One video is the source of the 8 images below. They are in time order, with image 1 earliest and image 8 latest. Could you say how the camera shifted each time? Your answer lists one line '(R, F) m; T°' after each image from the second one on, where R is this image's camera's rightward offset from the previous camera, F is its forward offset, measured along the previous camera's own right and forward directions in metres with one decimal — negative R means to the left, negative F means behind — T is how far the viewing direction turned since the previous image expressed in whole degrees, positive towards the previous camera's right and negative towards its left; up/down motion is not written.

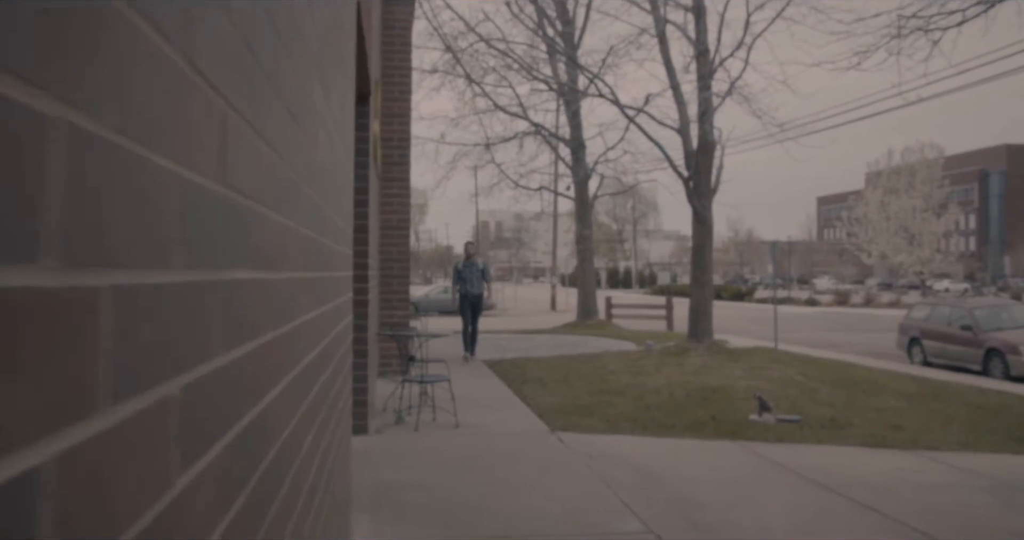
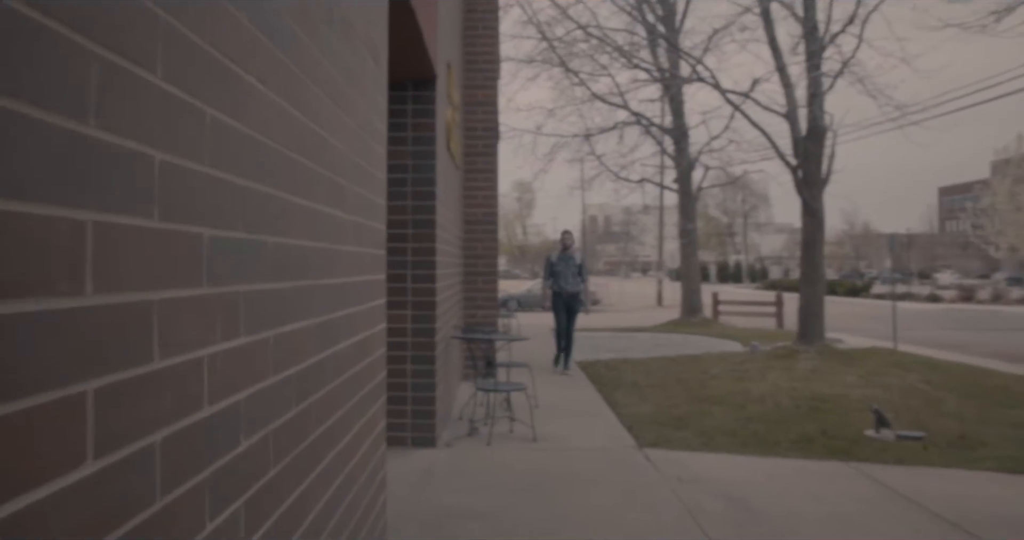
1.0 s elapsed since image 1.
(+0.2, +0.7) m; -6°
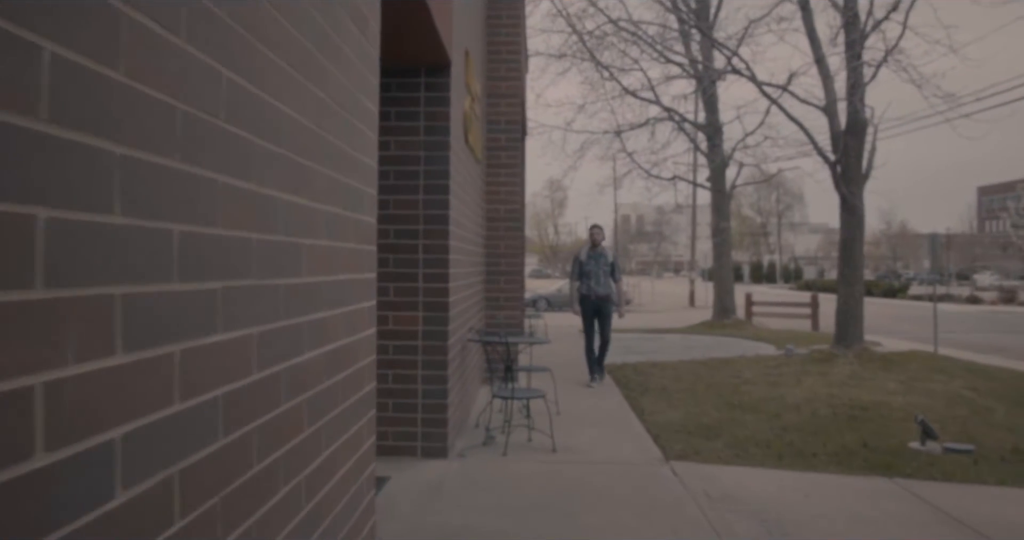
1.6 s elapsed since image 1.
(+0.1, +0.4) m; -2°
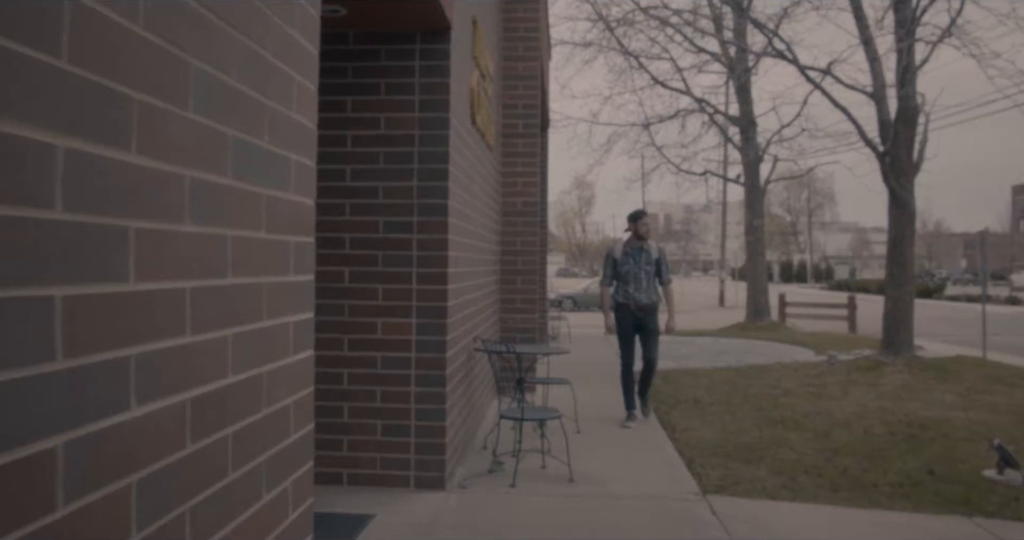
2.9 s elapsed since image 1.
(+0.1, +1.0) m; -2°
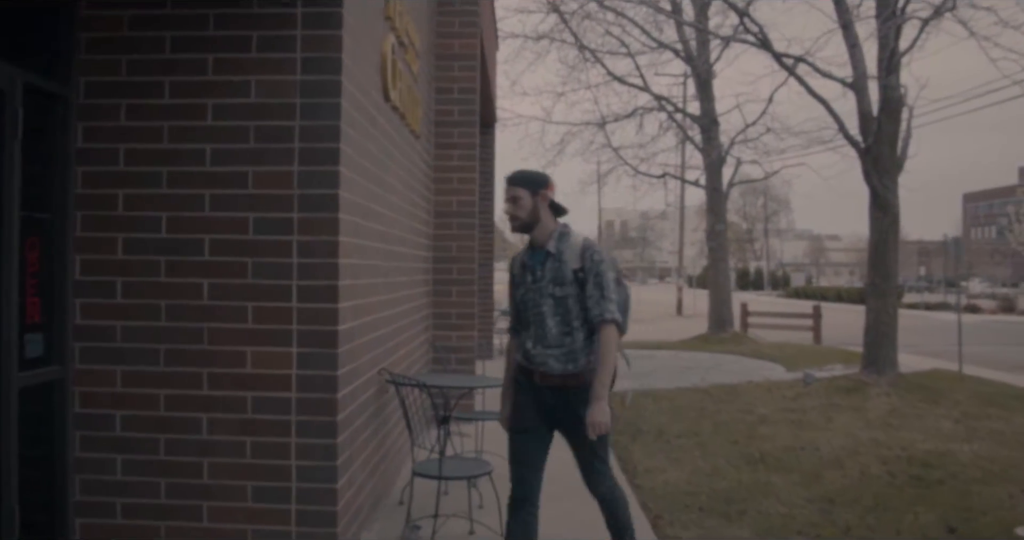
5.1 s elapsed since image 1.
(+0.2, +1.3) m; +2°
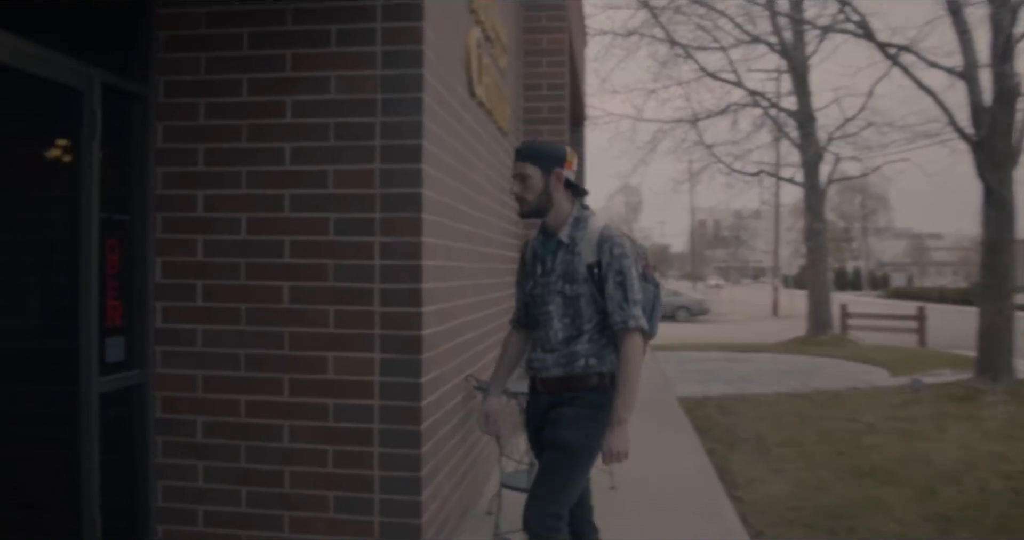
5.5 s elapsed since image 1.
(0.0, +0.2) m; -5°
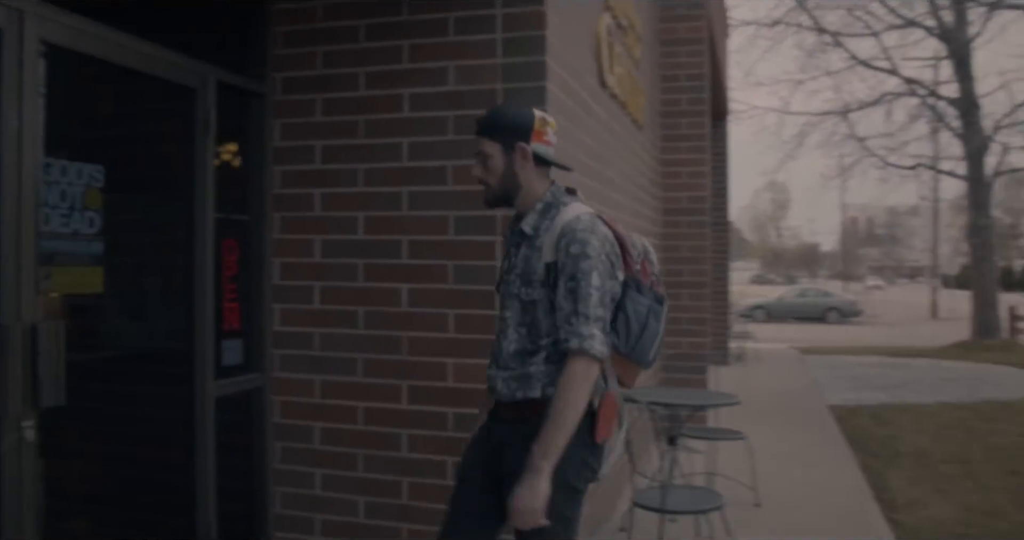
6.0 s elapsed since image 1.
(0.0, +0.3) m; -8°
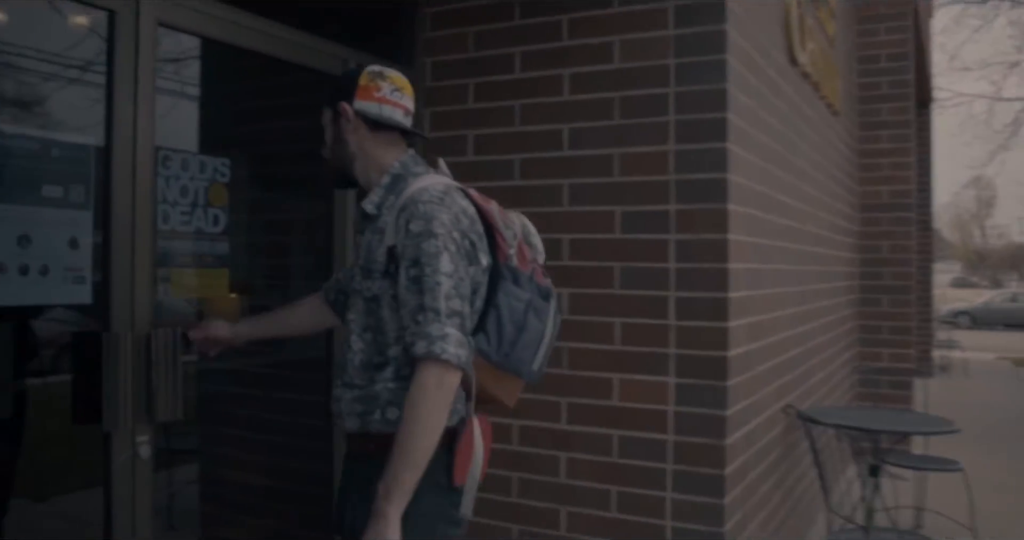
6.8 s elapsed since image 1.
(0.0, +0.4) m; -10°
